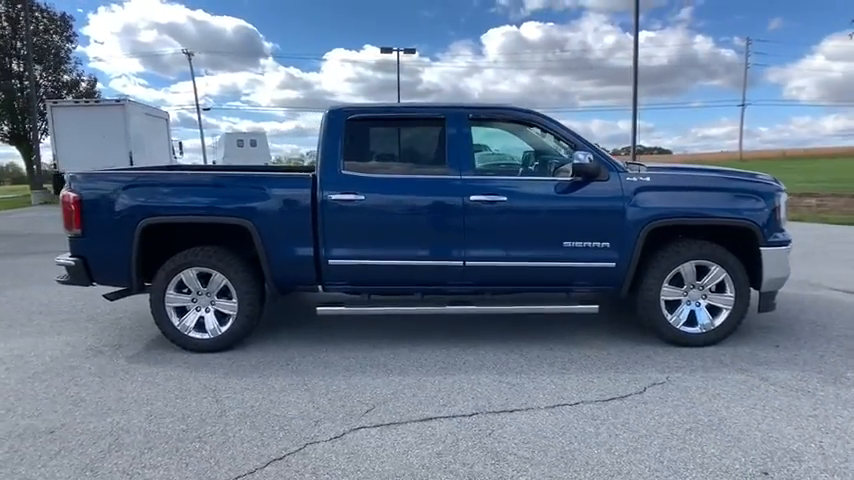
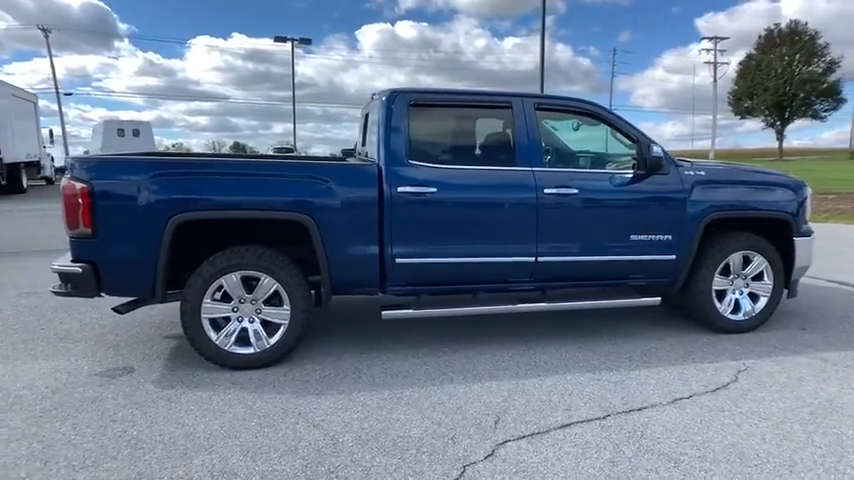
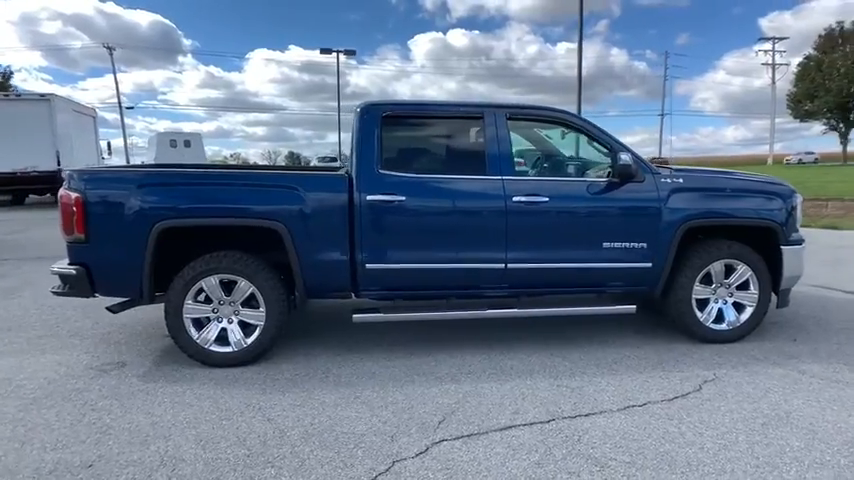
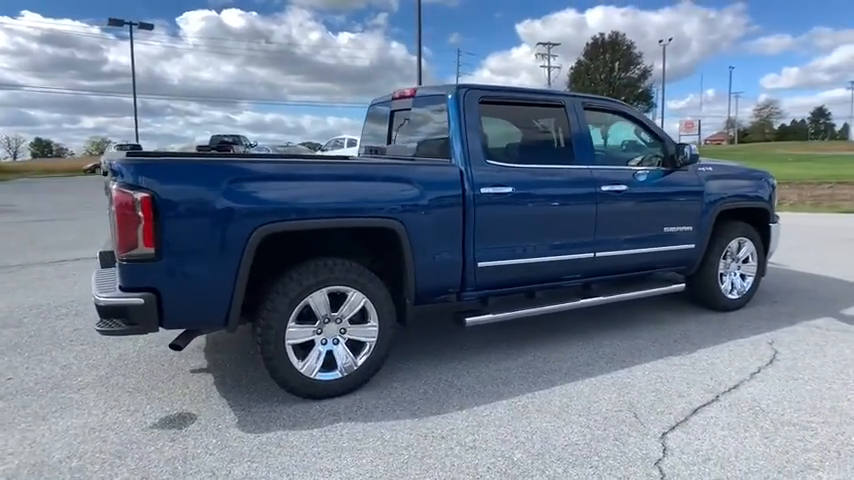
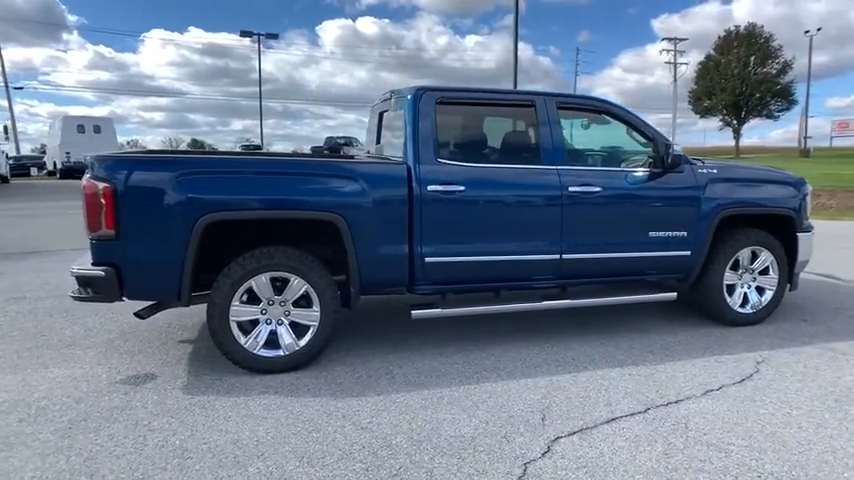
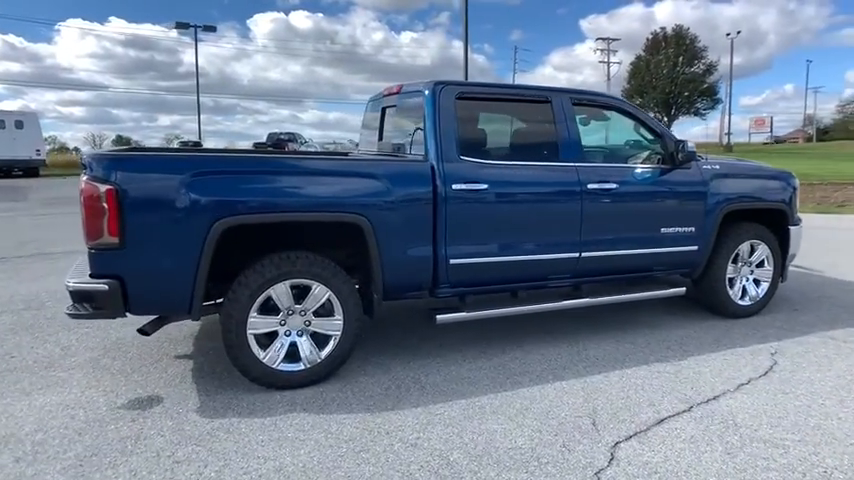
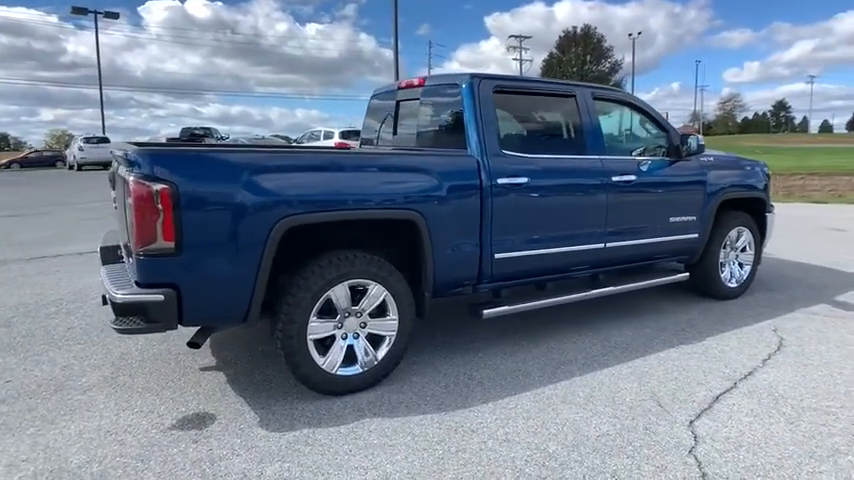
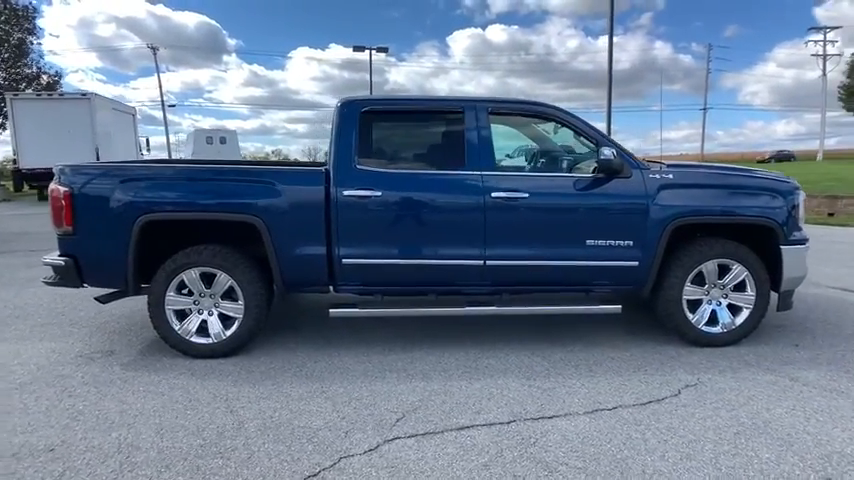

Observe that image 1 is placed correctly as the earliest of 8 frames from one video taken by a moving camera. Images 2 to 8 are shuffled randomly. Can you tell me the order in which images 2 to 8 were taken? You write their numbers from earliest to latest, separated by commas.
8, 3, 2, 5, 6, 4, 7
